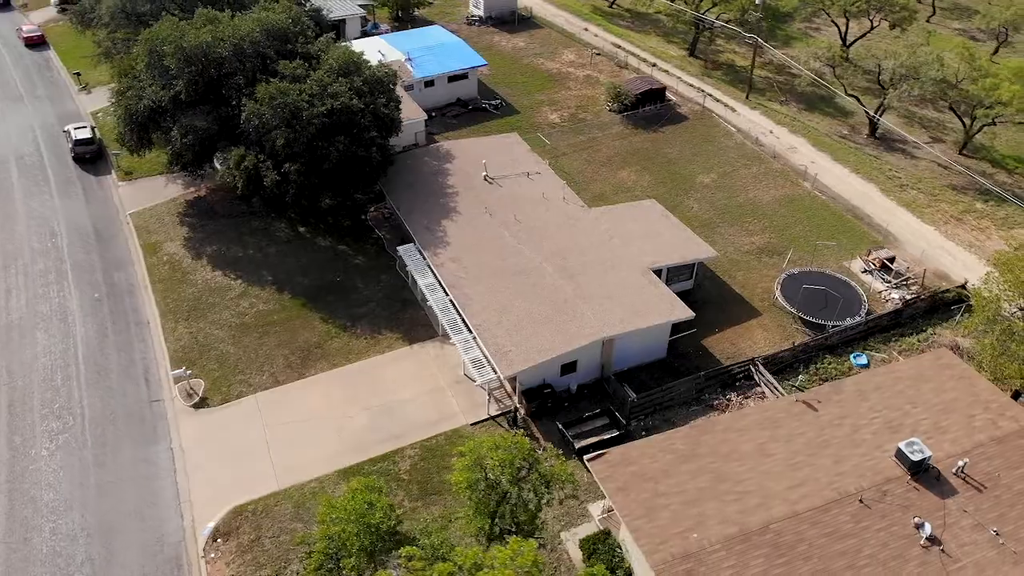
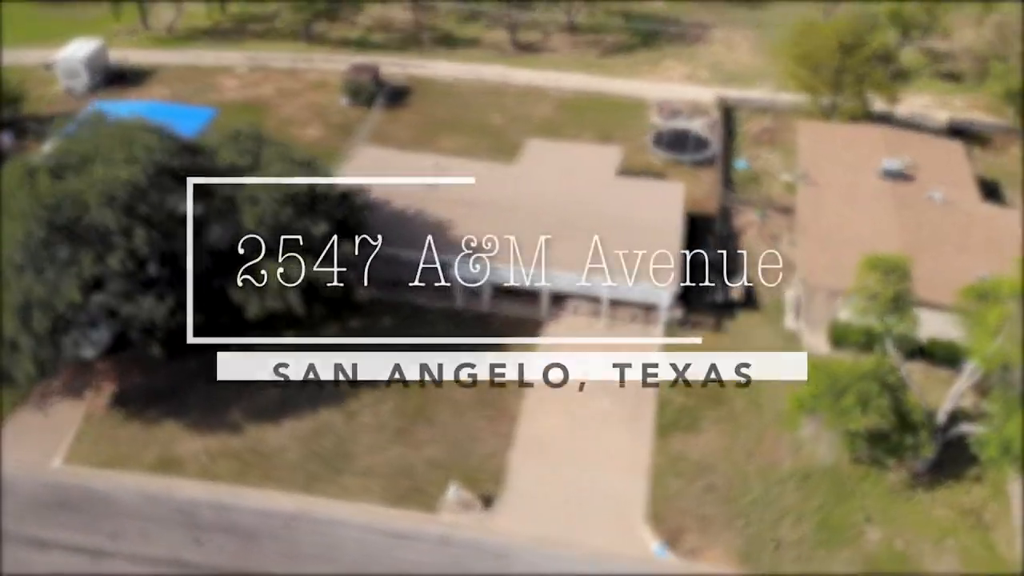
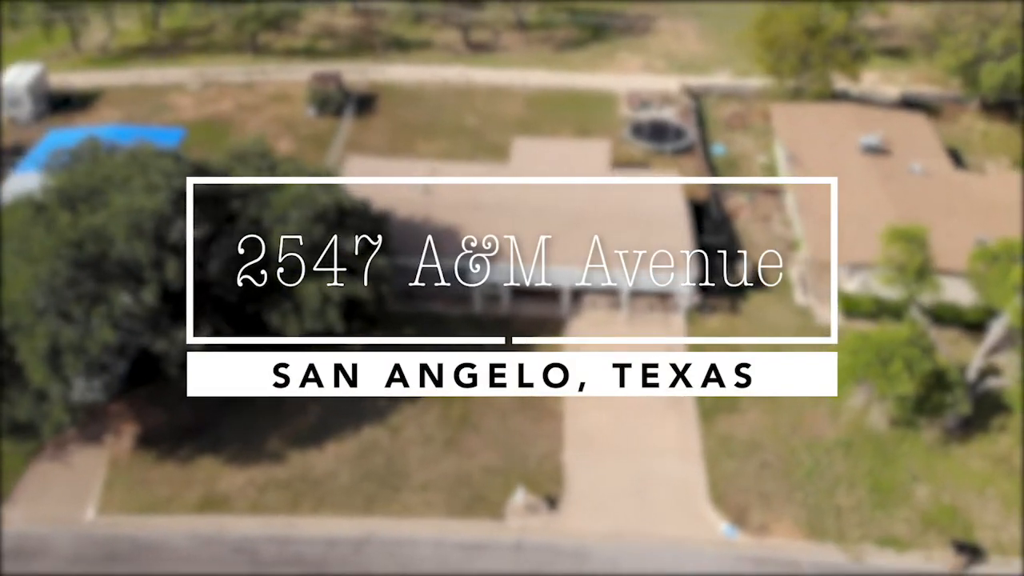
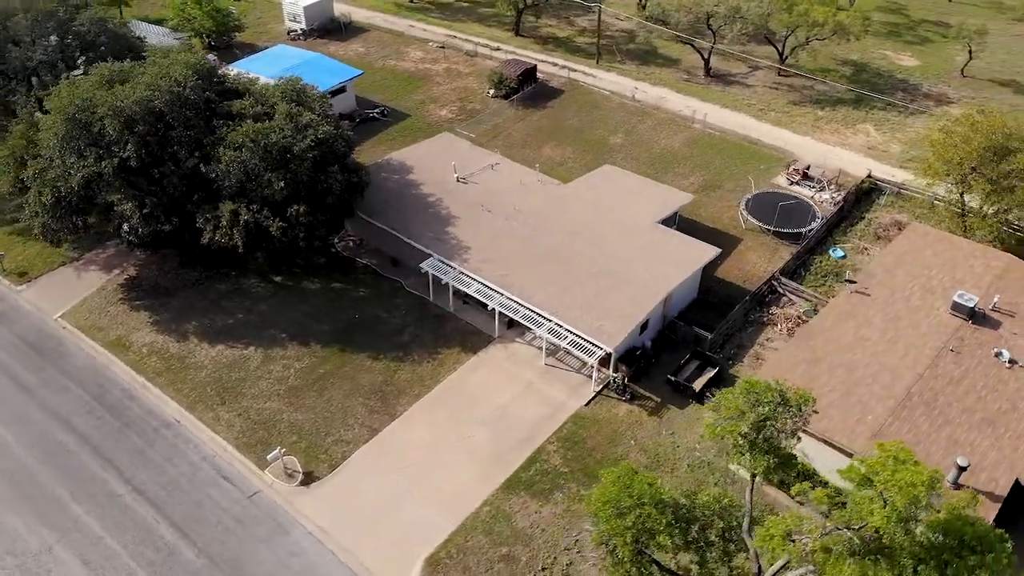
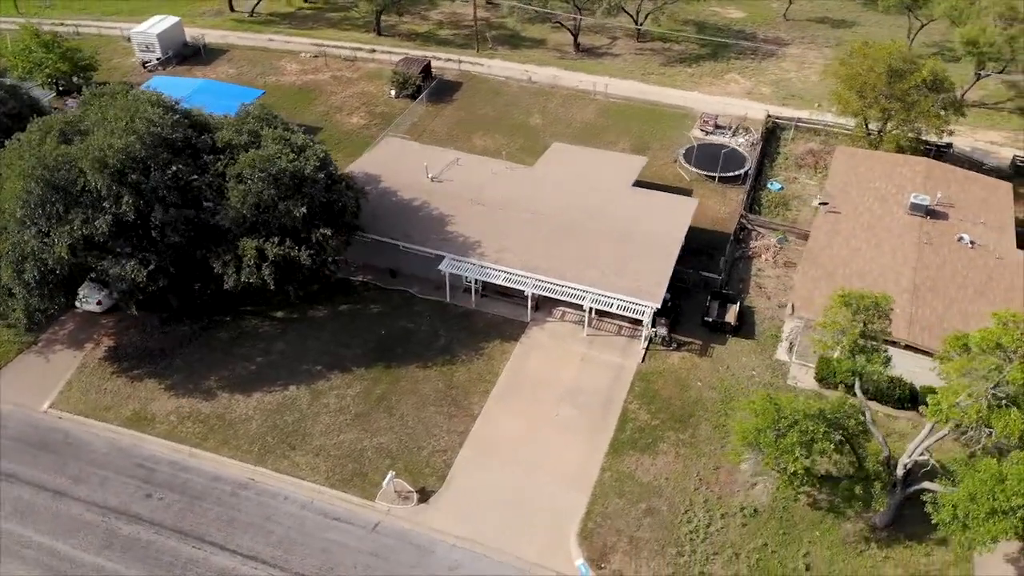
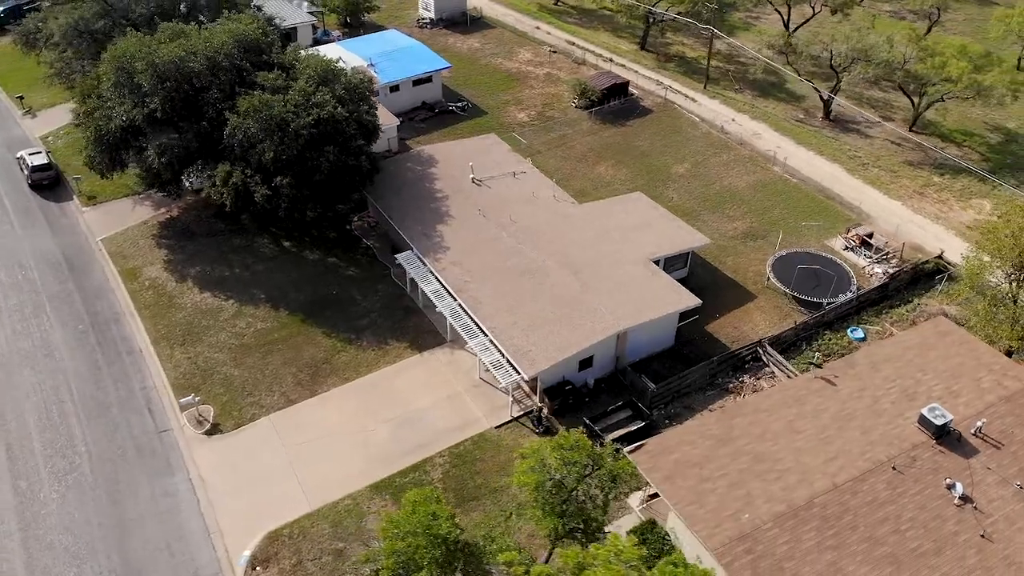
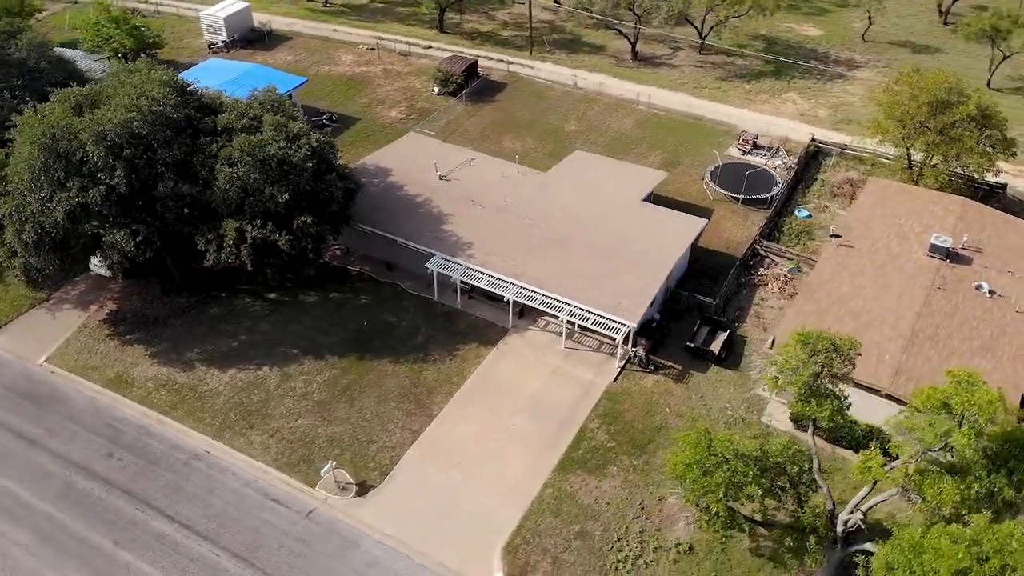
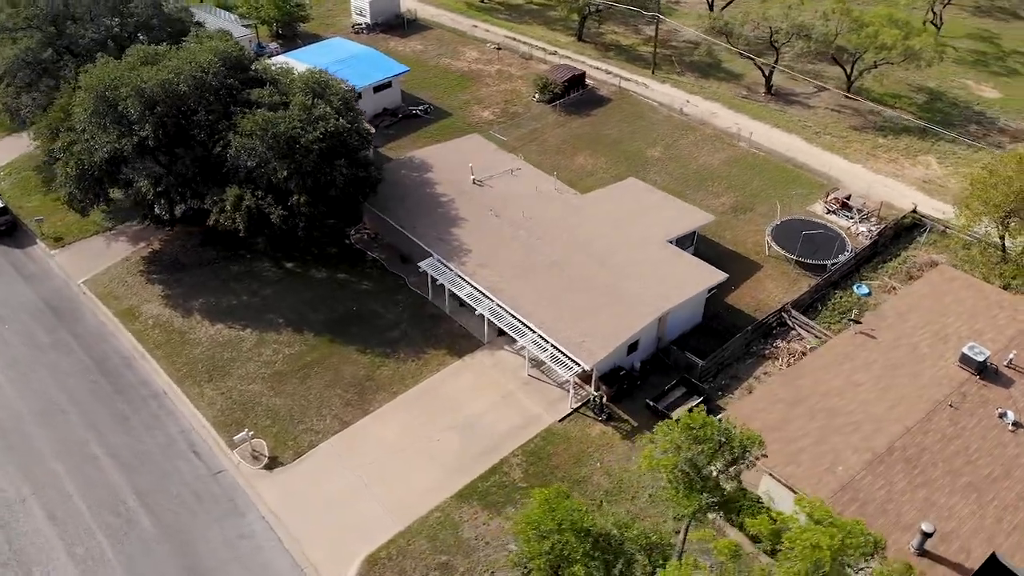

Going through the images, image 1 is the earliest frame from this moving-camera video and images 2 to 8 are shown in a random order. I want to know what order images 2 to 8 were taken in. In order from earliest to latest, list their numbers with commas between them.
6, 8, 4, 7, 5, 2, 3
